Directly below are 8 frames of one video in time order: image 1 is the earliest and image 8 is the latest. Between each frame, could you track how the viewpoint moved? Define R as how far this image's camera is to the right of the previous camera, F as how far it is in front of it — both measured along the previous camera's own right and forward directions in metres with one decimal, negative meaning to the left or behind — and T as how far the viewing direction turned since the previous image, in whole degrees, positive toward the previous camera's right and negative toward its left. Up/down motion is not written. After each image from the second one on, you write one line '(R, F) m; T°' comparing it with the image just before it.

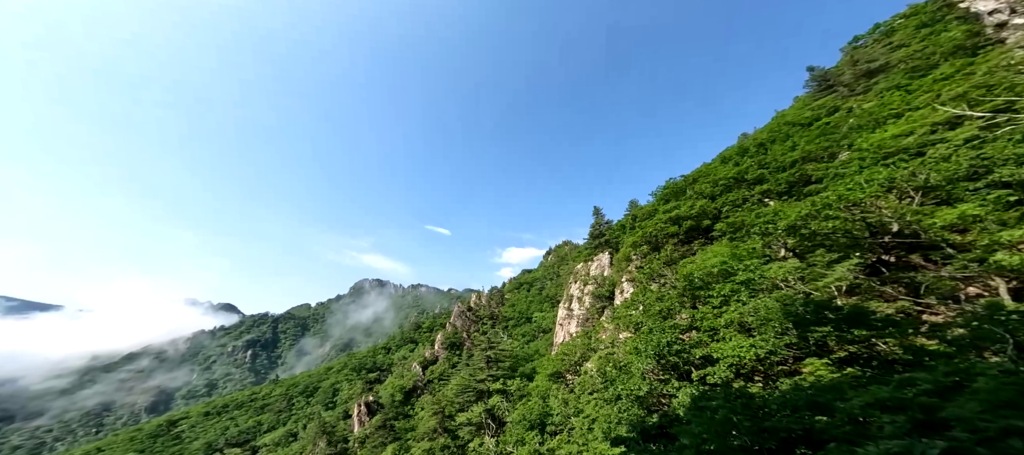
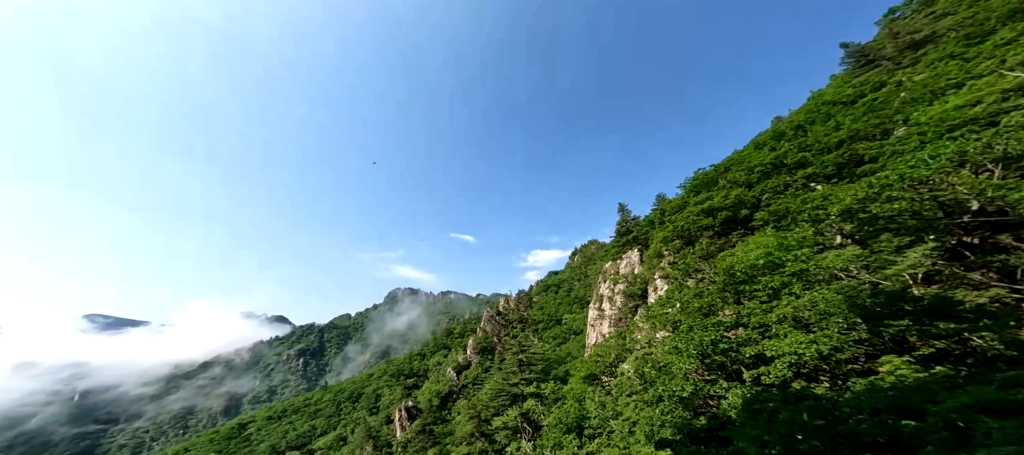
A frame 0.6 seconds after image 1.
(-0.2, +0.1) m; -4°
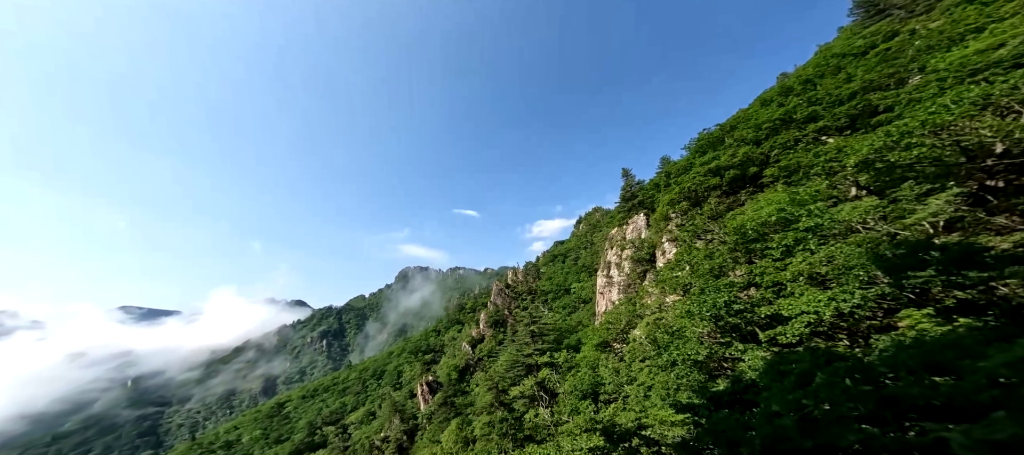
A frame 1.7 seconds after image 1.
(-0.2, +0.1) m; -1°
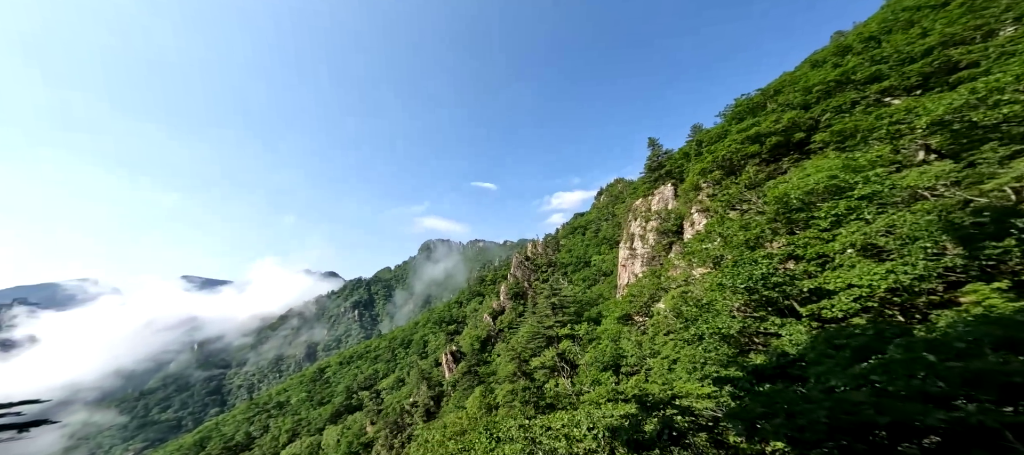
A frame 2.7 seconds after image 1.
(-0.8, +0.1) m; -2°
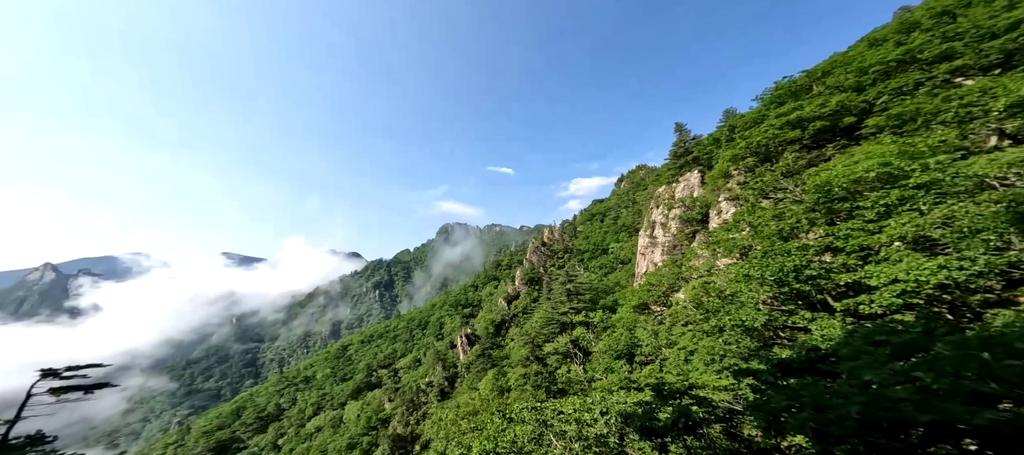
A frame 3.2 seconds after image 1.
(-0.4, +0.2) m; -2°
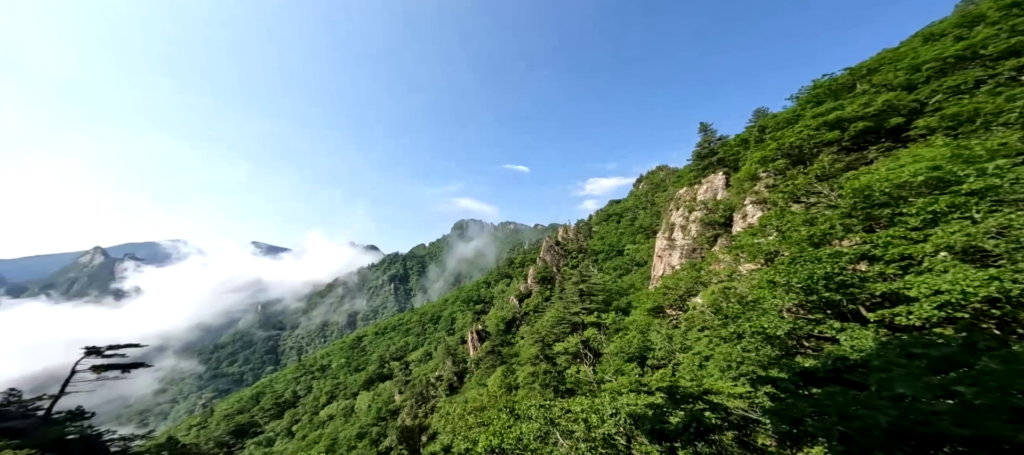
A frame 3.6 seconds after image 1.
(-0.4, +0.2) m; -2°
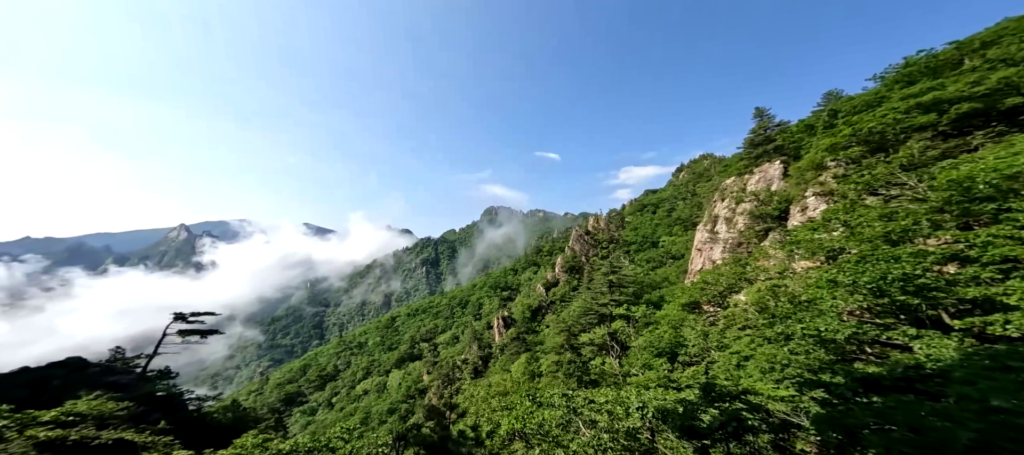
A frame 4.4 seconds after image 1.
(-0.9, +0.3) m; -4°
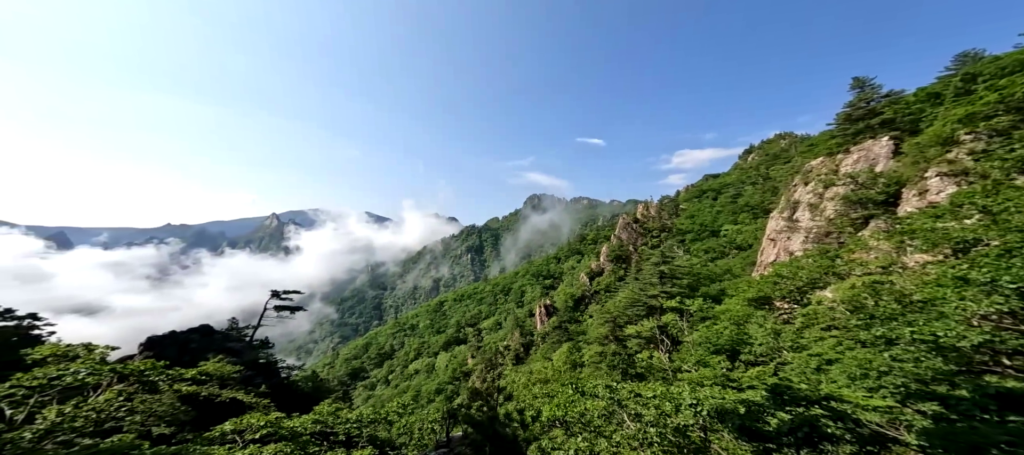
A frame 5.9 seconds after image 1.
(-1.3, +0.5) m; -7°
